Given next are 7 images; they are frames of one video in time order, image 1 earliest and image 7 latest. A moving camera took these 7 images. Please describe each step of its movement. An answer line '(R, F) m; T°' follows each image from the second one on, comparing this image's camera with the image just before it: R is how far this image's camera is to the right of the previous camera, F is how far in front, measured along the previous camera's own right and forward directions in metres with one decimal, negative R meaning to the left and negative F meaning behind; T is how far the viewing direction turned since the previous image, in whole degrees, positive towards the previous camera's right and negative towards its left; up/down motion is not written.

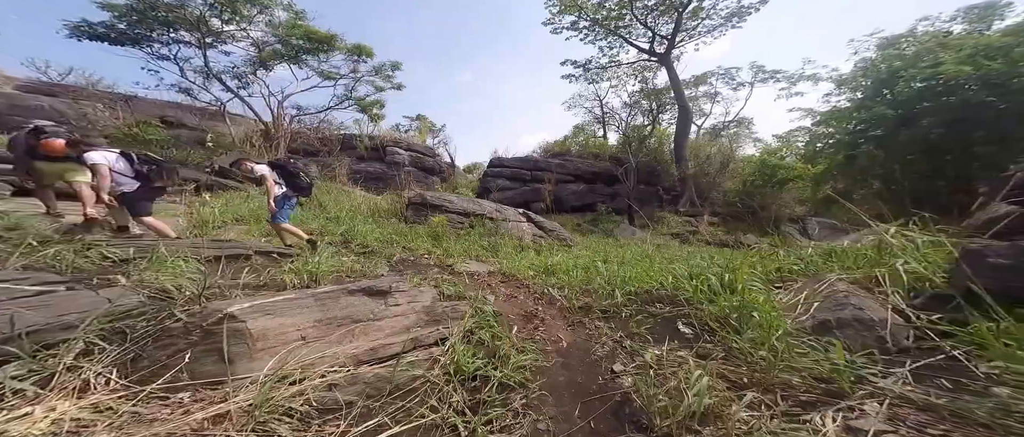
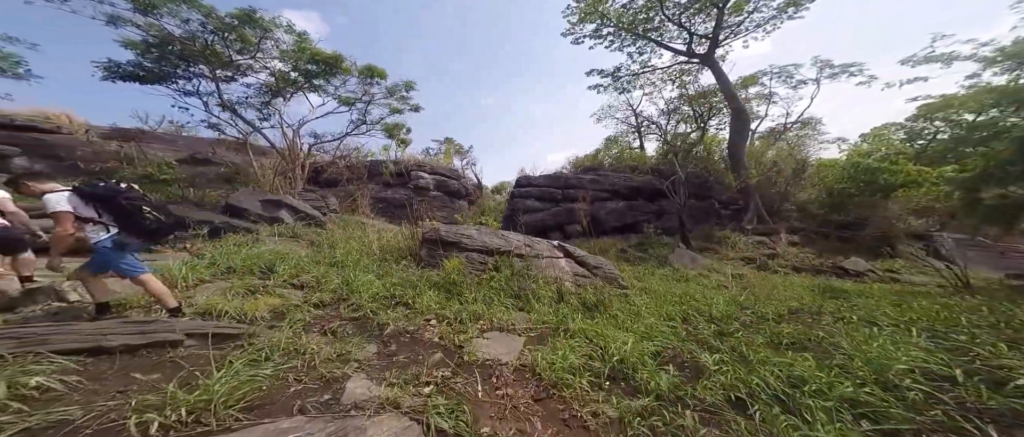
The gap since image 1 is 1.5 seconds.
(0.0, +1.1) m; -5°
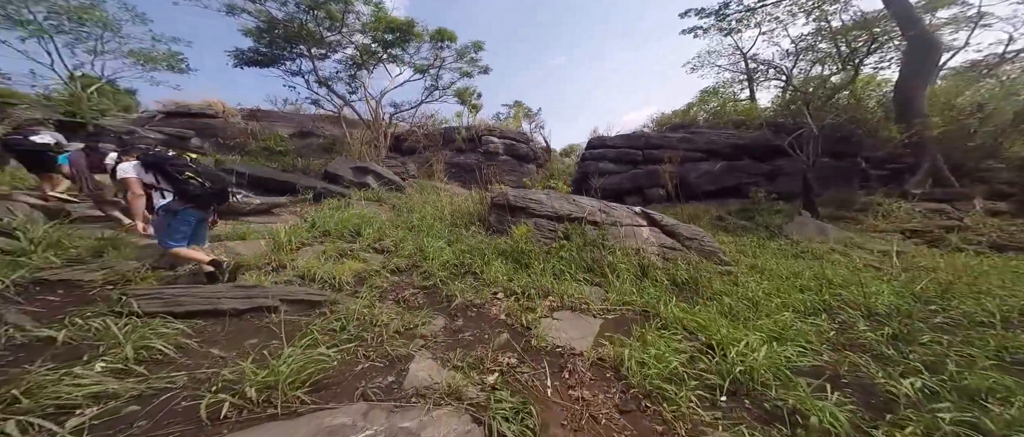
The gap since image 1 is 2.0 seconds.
(-0.1, +0.4) m; -12°
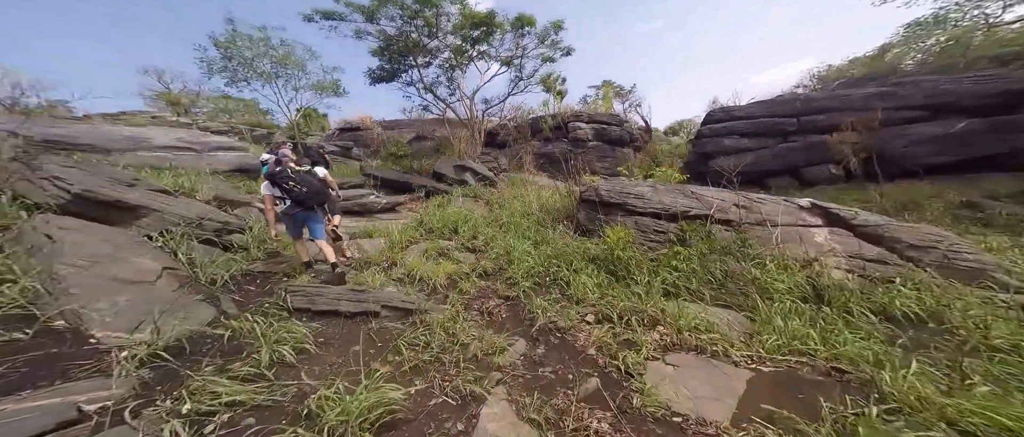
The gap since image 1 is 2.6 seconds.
(0.0, +0.7) m; -16°
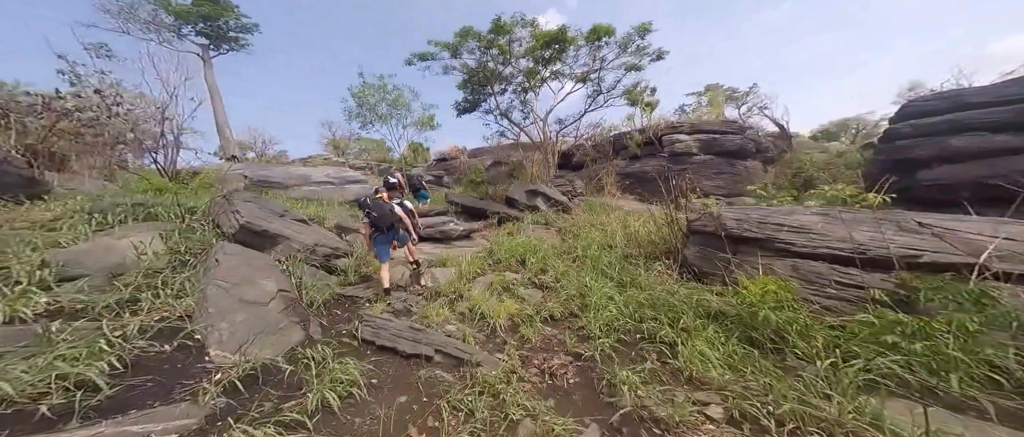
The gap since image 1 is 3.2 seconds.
(+0.1, +0.8) m; -15°
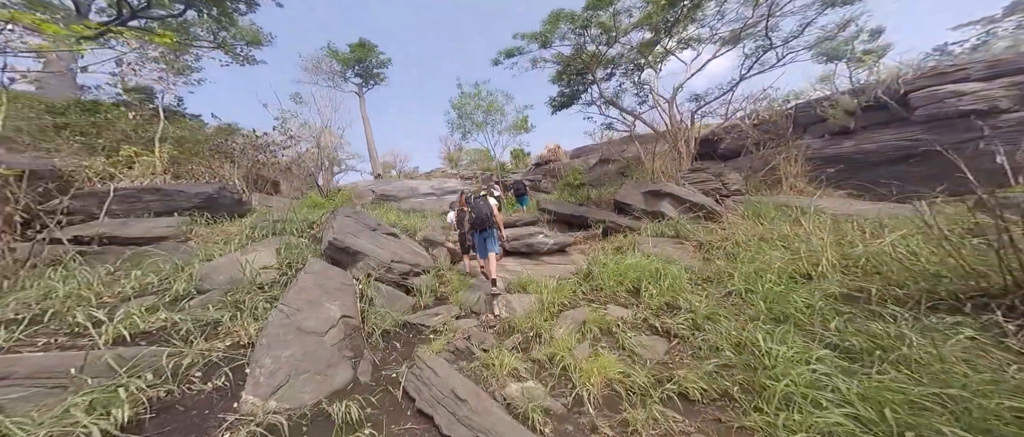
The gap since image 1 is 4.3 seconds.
(+0.2, +1.4) m; -21°
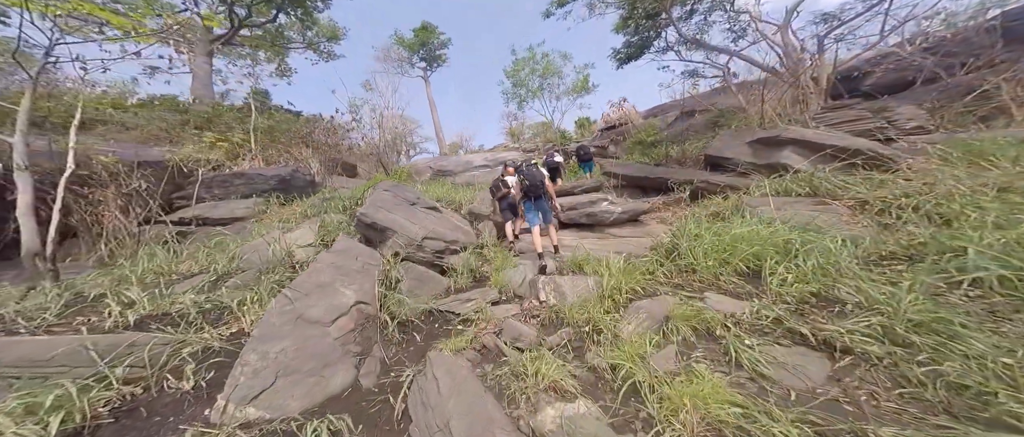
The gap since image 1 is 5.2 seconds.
(+0.2, +1.0) m; -13°
